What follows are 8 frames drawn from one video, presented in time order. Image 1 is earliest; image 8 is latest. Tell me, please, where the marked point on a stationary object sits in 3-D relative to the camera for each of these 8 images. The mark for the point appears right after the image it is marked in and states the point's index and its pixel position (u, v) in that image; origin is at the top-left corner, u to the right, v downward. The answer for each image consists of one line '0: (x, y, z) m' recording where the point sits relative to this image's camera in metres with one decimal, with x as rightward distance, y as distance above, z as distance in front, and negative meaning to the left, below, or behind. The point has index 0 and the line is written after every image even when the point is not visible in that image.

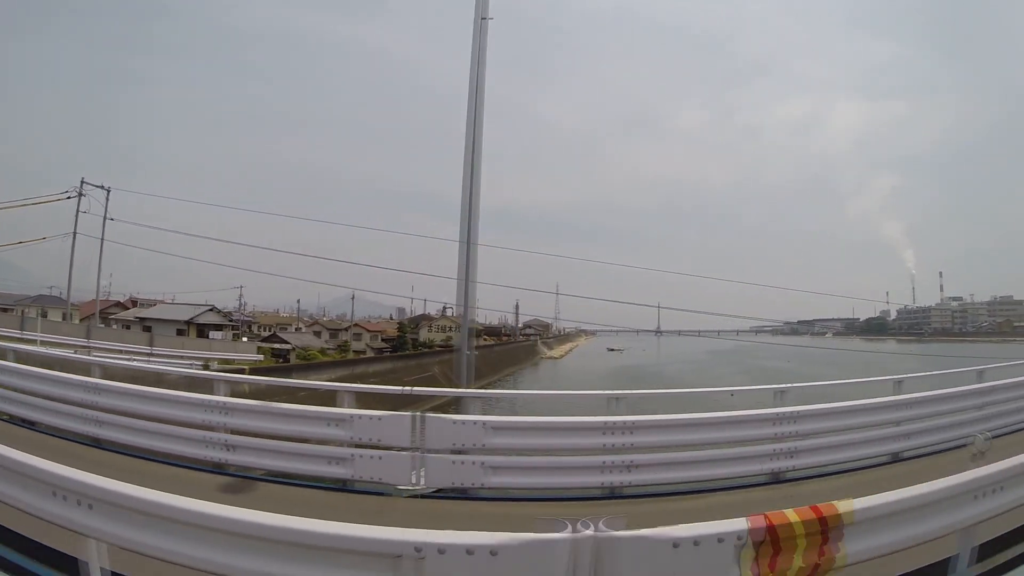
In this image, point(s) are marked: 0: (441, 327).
0: (-1.9, -1.0, +11.4) m
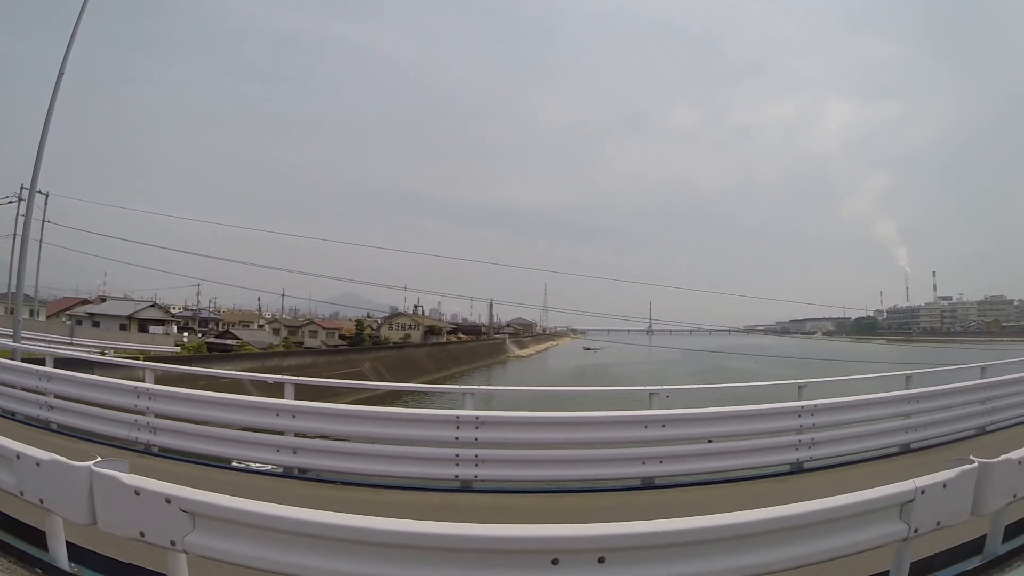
0: (-3.0, -1.0, +11.5) m
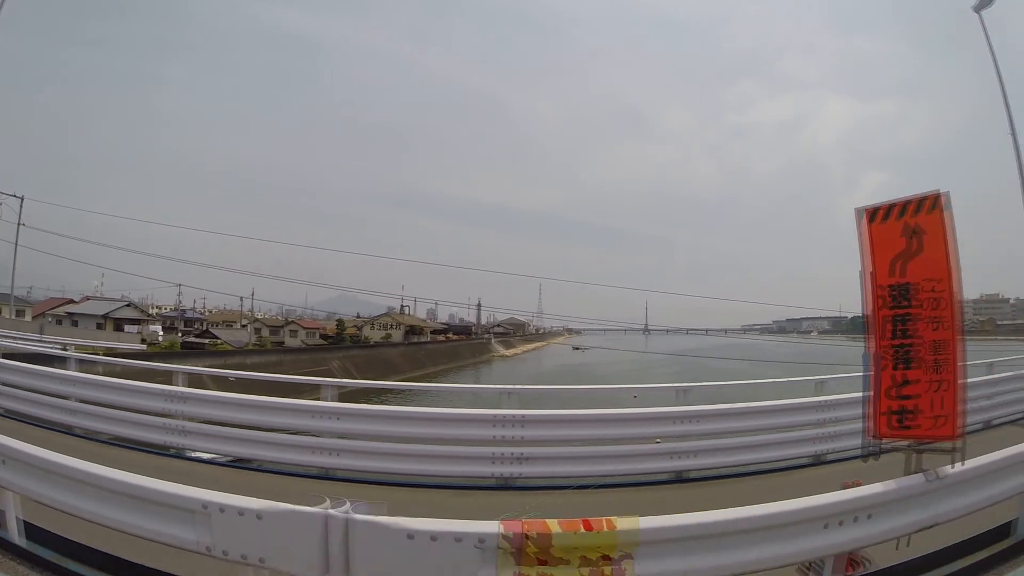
0: (-3.5, -1.0, +11.6) m
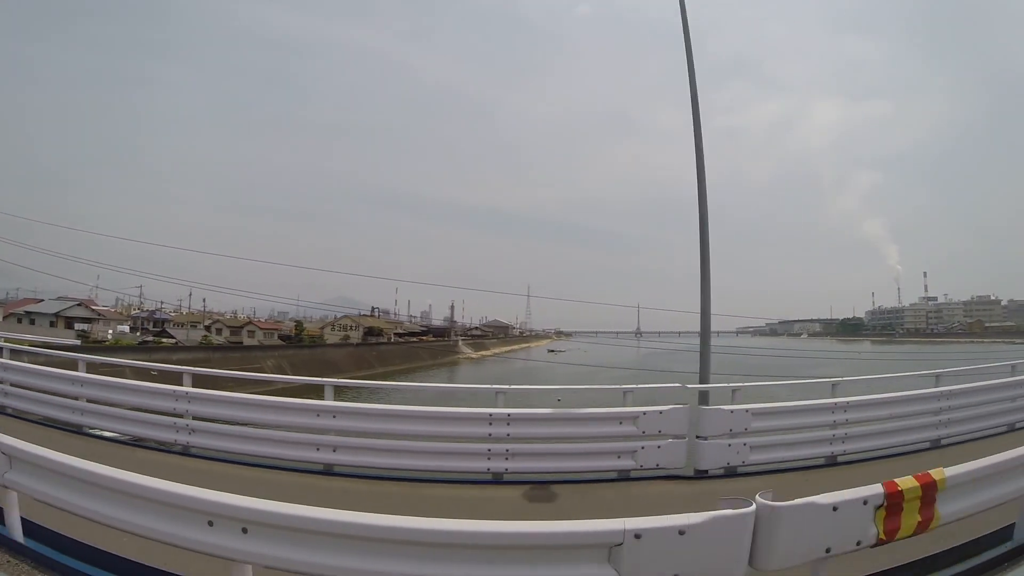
0: (-4.5, -1.0, +11.8) m
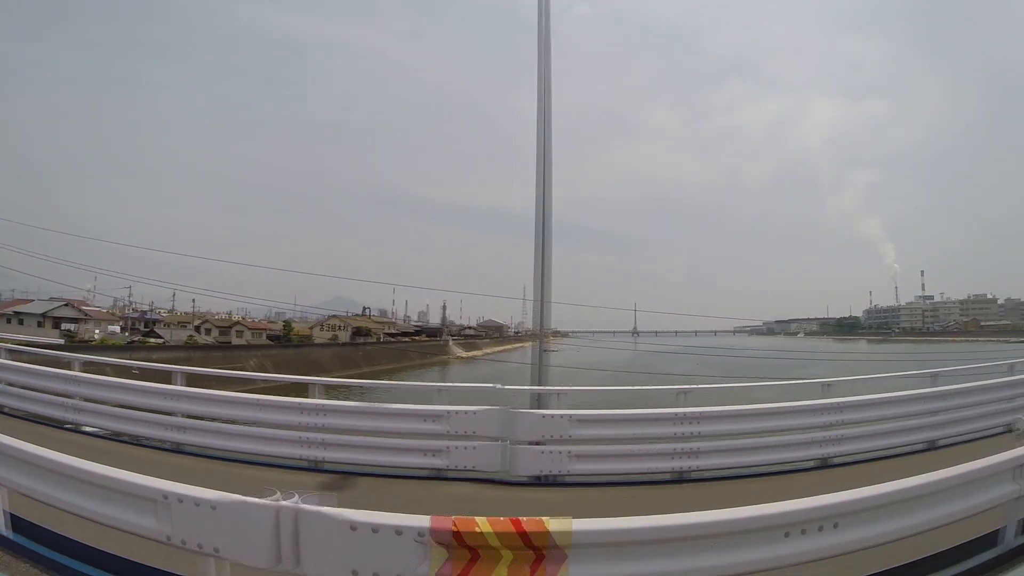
0: (-4.9, -1.0, +11.8) m
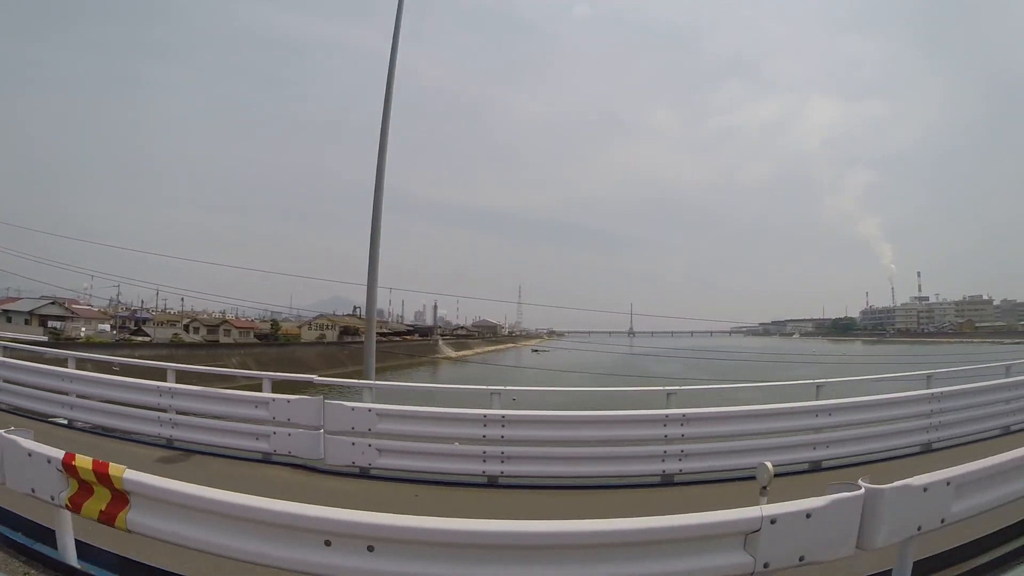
0: (-5.2, -1.0, +11.9) m
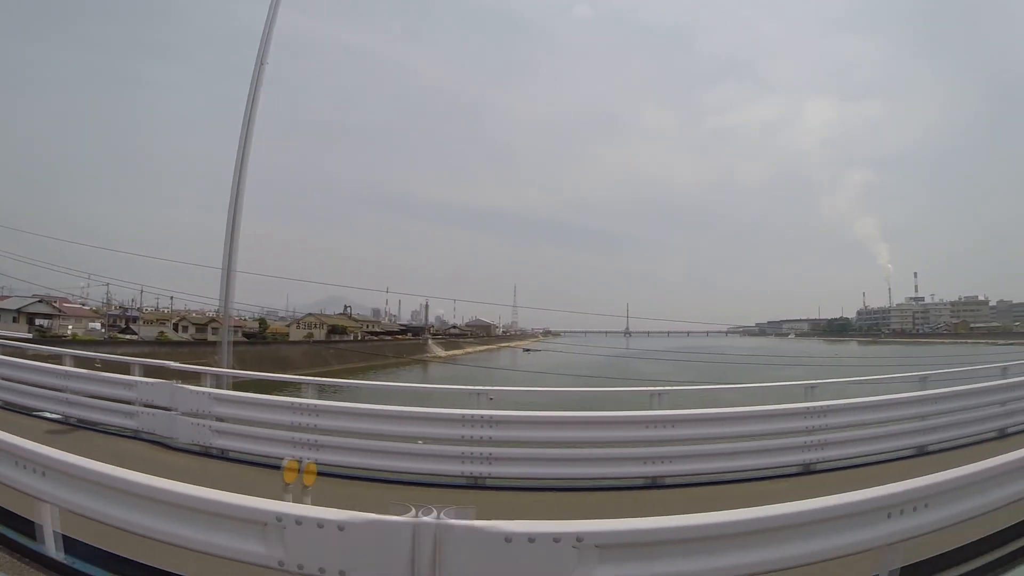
0: (-5.5, -1.0, +12.0) m
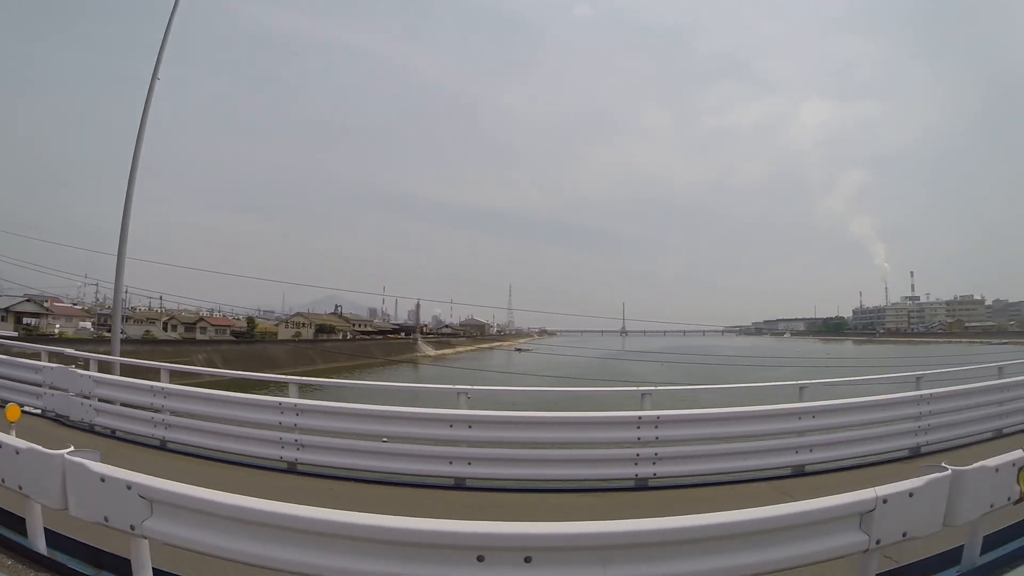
0: (-5.9, -1.0, +12.0) m
